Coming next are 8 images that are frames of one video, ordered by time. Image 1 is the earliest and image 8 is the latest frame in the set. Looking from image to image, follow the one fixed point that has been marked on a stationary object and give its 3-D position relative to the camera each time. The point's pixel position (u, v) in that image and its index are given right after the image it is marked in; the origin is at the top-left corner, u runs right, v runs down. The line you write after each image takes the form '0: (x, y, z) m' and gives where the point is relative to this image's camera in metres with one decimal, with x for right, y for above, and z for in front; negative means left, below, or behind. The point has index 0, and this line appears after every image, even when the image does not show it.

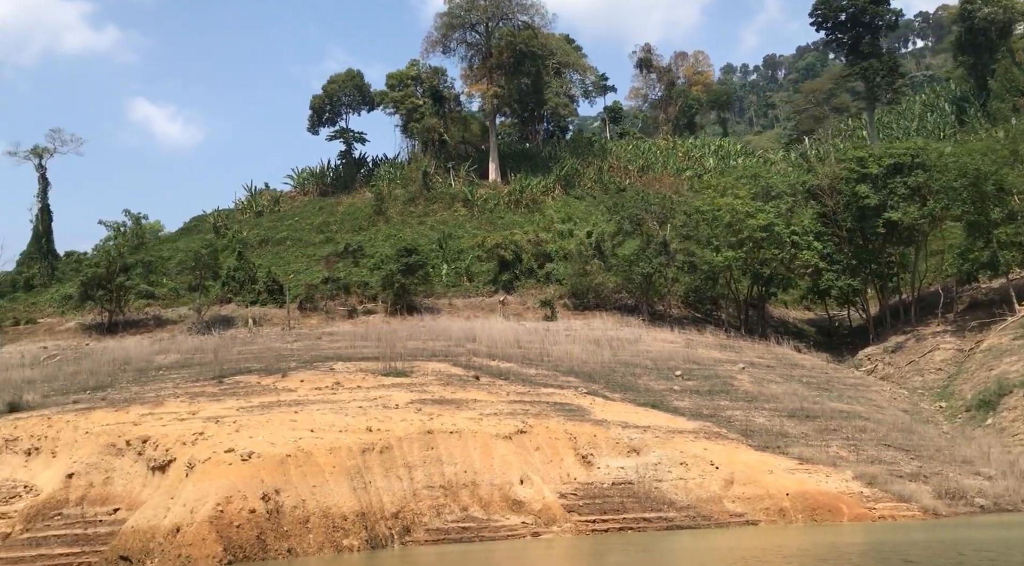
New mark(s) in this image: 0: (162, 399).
0: (-6.2, -2.1, +17.7) m
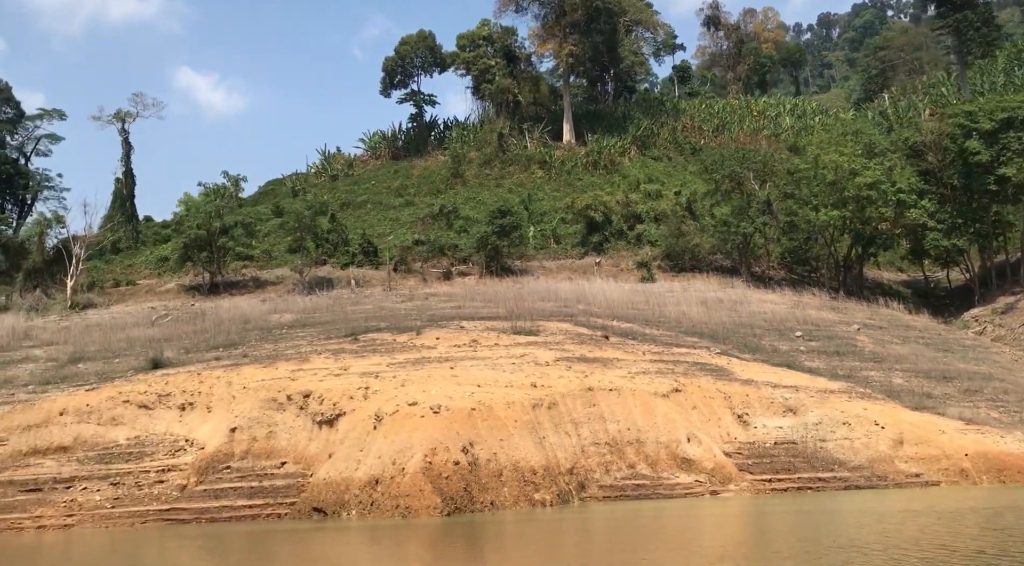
0: (-3.8, -1.3, +17.9) m
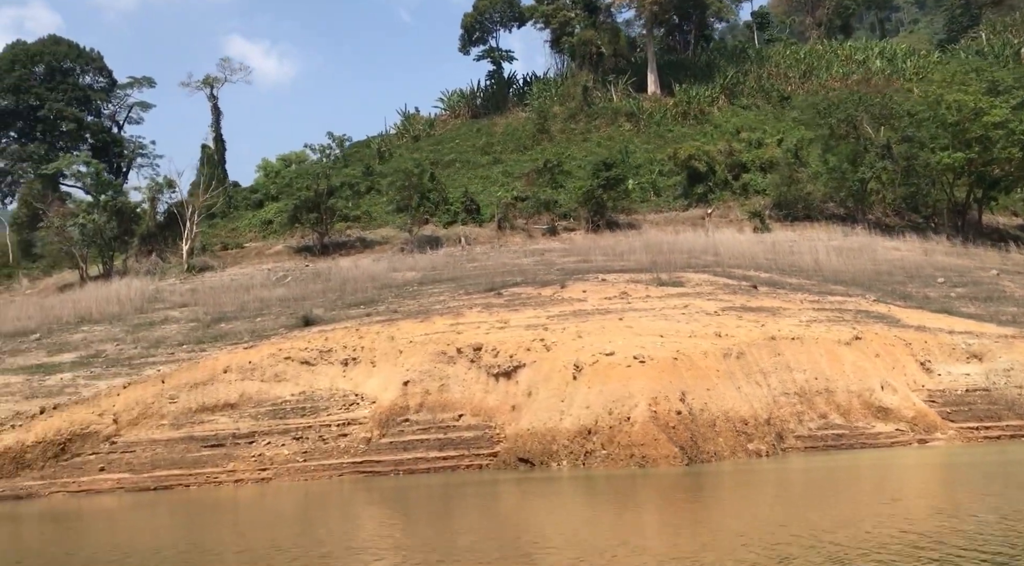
0: (-1.0, -0.5, +17.9) m
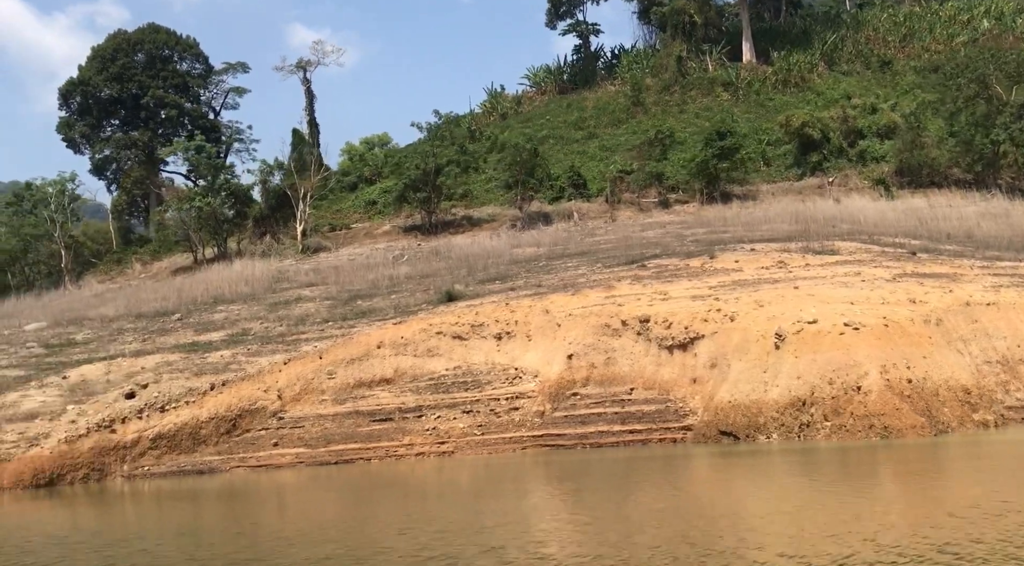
0: (+1.7, 0.0, +17.5) m
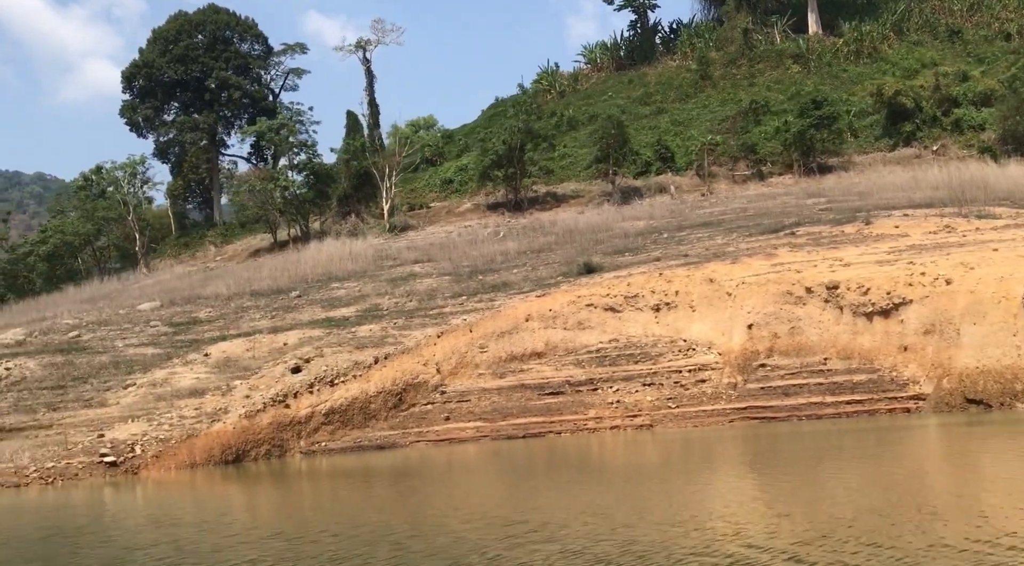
0: (+4.2, +0.5, +16.8) m
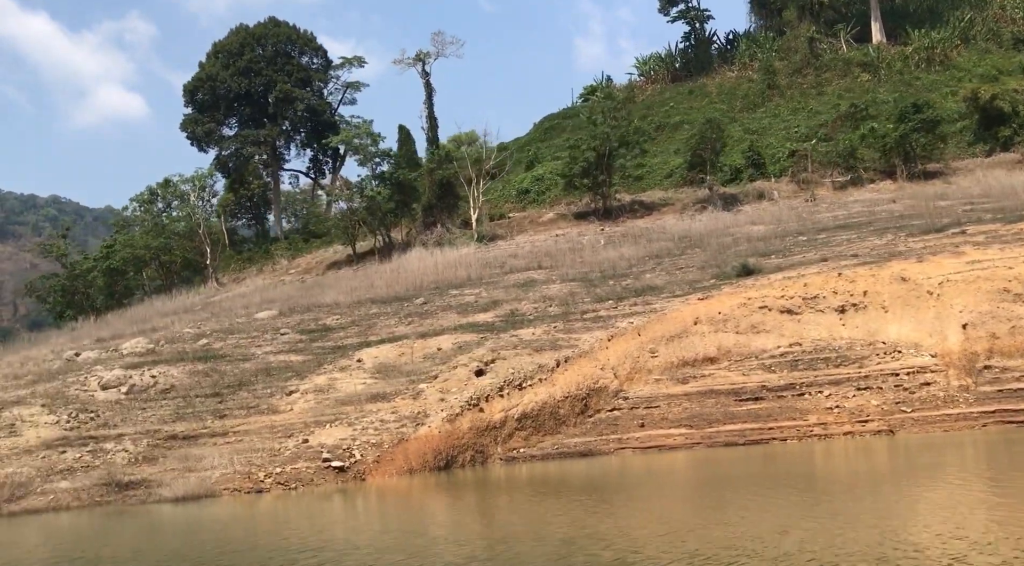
0: (+6.9, +0.5, +16.0) m
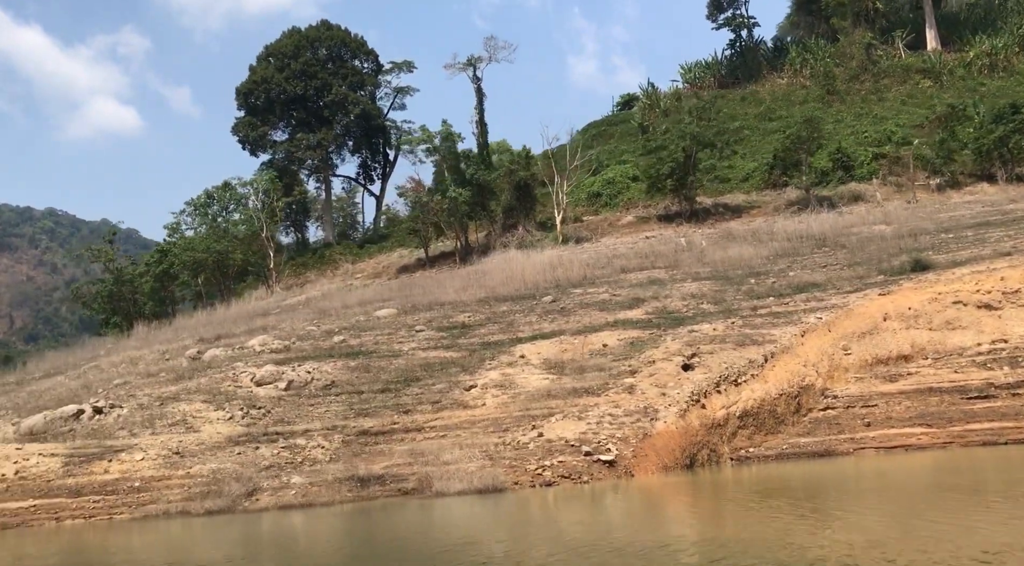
0: (+9.6, +0.6, +15.1) m
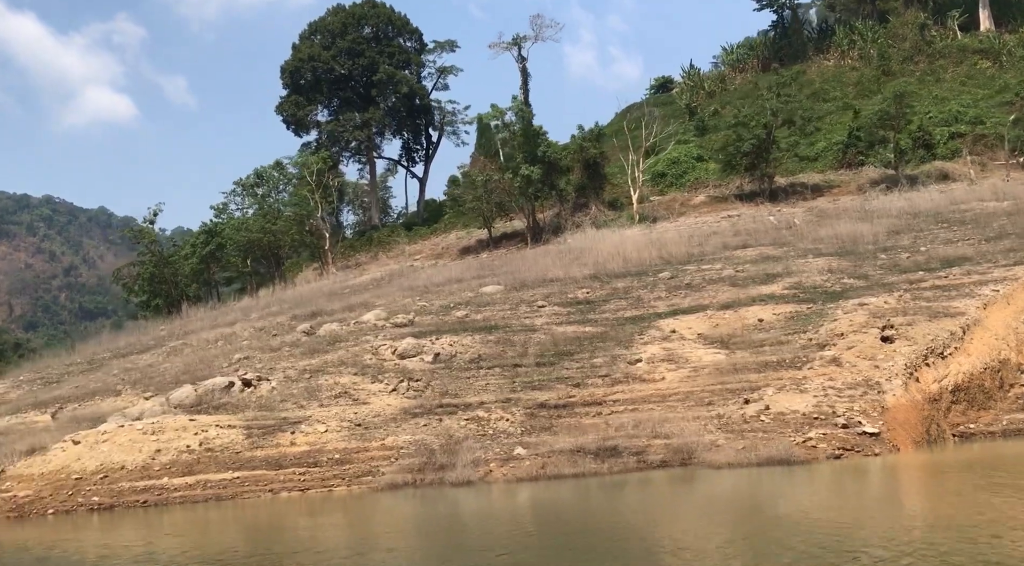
0: (+11.8, +1.0, +14.3) m
